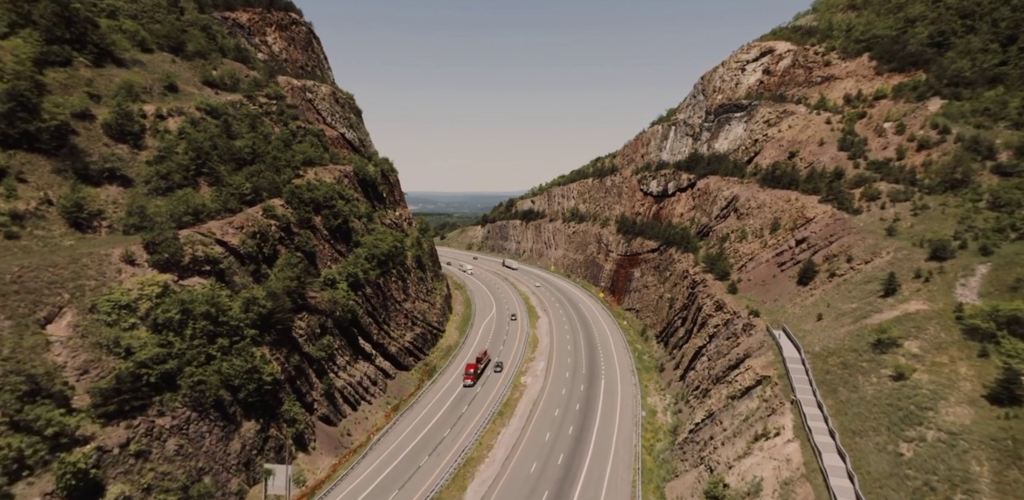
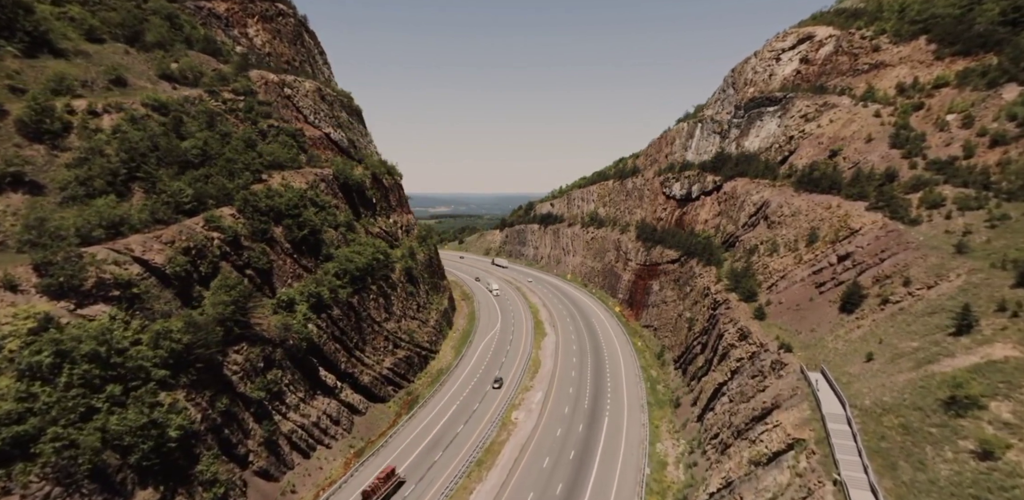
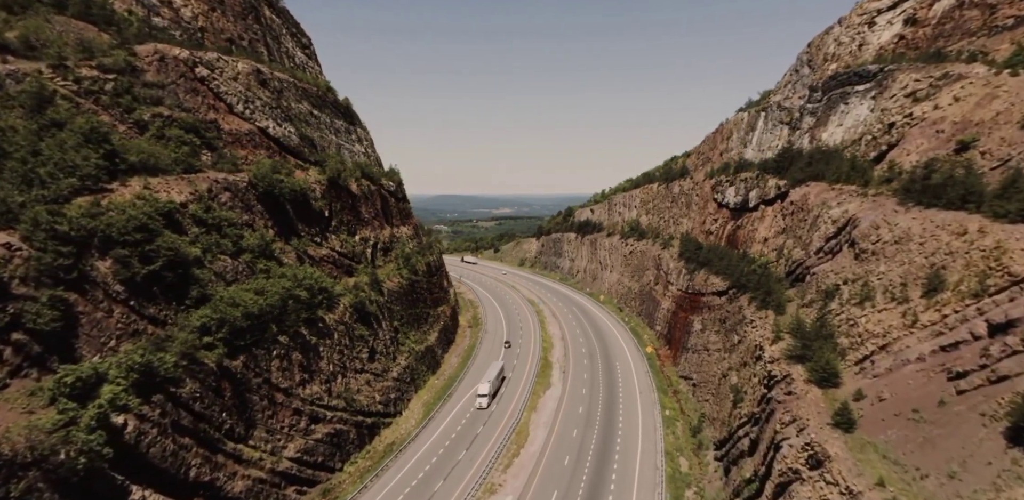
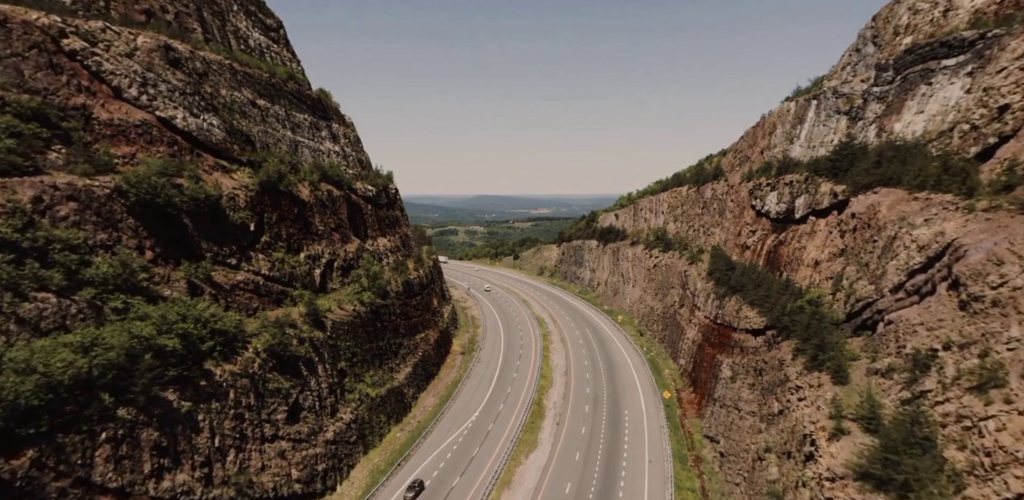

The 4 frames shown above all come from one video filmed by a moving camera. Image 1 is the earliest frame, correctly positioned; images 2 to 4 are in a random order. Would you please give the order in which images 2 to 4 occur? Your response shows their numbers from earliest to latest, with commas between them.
2, 3, 4
